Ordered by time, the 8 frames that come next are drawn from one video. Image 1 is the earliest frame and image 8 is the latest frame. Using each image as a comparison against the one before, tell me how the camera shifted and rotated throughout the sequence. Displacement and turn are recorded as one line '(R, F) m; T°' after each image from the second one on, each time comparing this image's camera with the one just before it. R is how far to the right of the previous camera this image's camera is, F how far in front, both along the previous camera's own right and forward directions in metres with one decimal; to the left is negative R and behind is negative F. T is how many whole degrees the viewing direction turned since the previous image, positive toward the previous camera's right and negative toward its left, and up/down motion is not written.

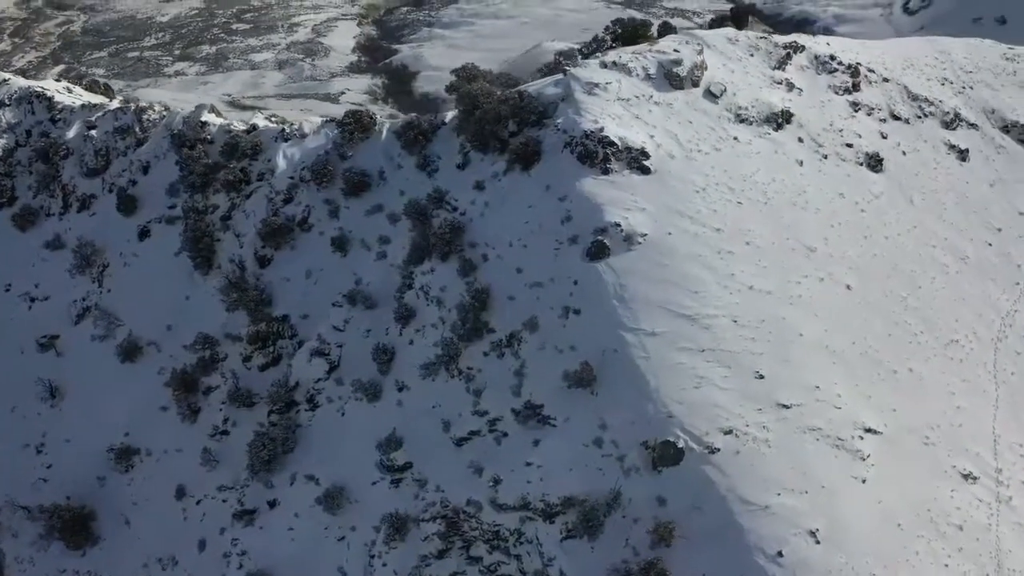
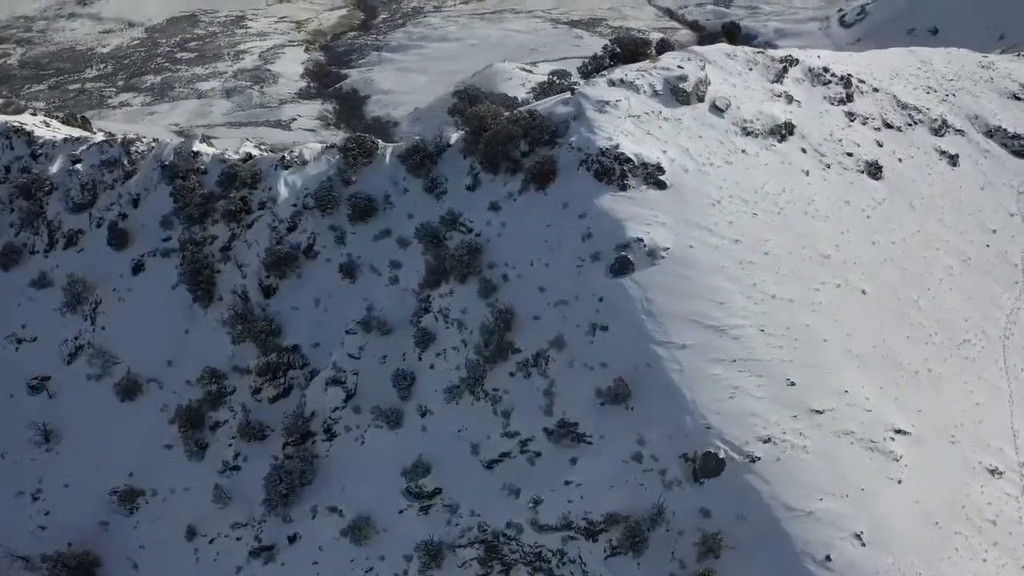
(-1.7, +0.1) m; +3°
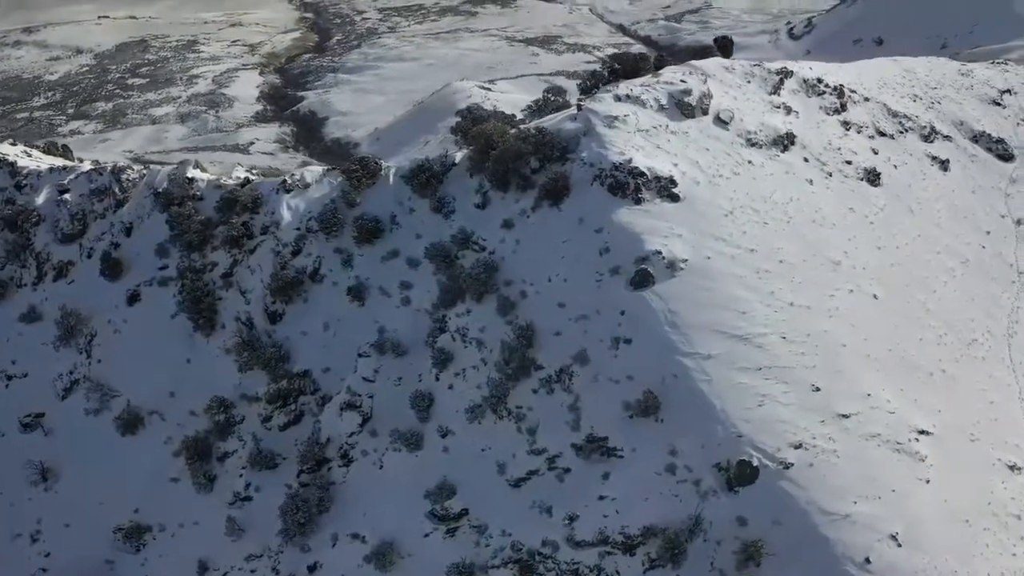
(-1.4, 0.0) m; +2°
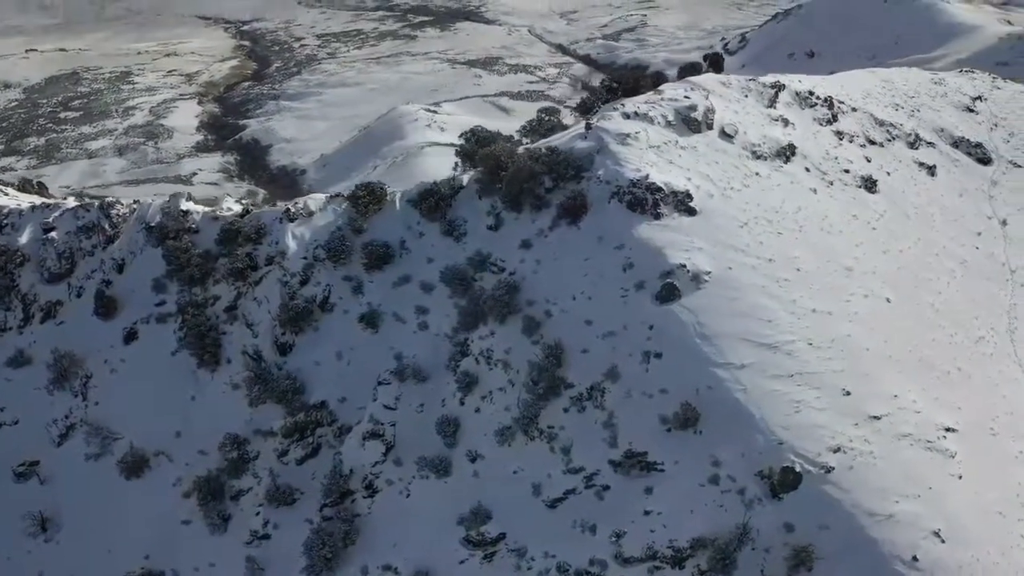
(-1.9, +0.1) m; +3°
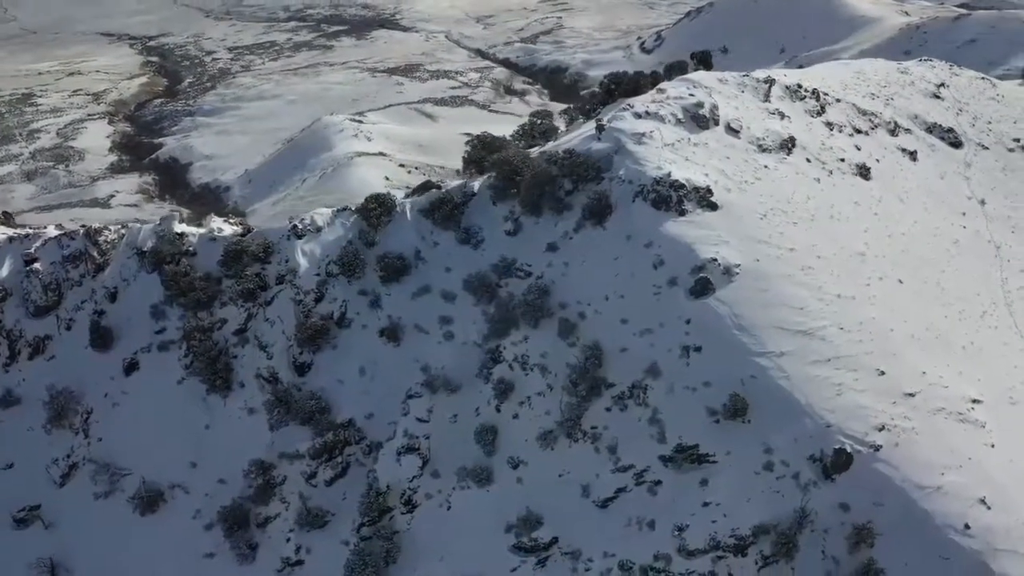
(-2.6, +0.1) m; +4°
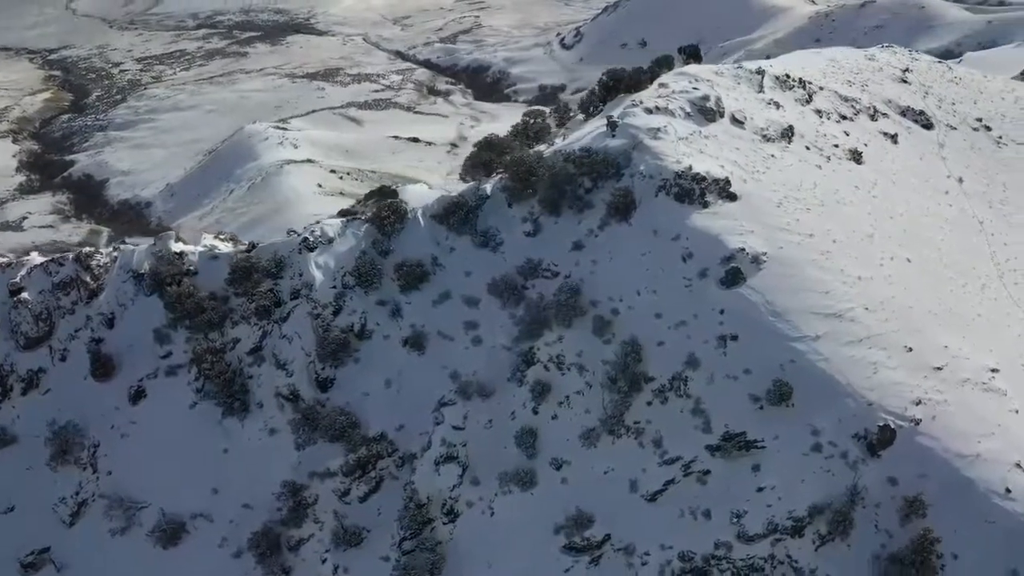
(-2.6, +0.2) m; +4°
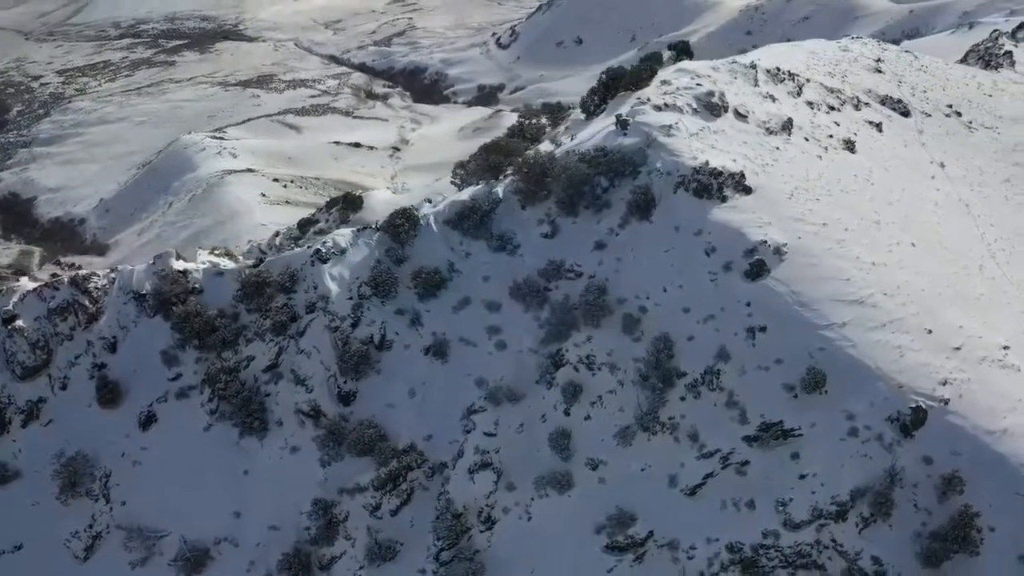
(-2.1, +0.1) m; +3°
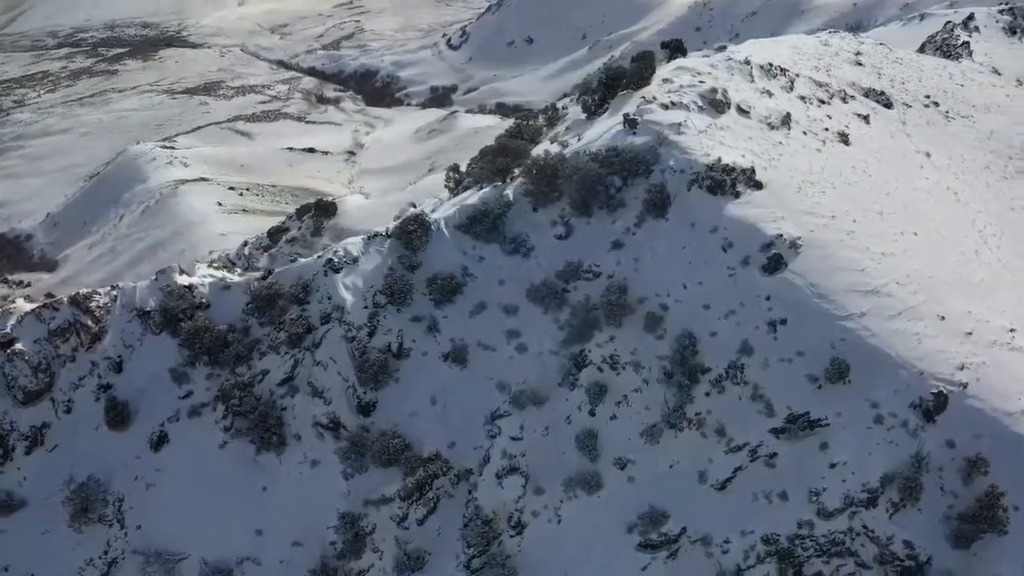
(-1.6, +0.1) m; +3°
